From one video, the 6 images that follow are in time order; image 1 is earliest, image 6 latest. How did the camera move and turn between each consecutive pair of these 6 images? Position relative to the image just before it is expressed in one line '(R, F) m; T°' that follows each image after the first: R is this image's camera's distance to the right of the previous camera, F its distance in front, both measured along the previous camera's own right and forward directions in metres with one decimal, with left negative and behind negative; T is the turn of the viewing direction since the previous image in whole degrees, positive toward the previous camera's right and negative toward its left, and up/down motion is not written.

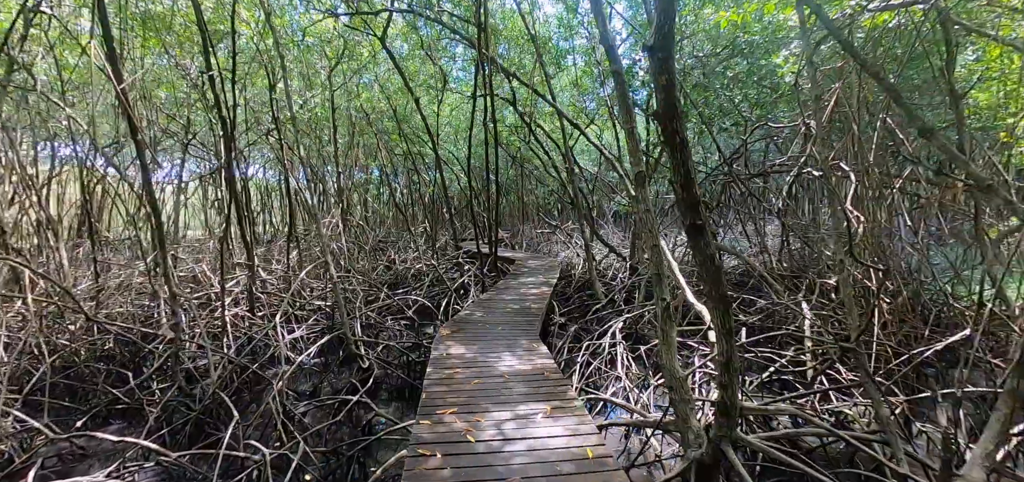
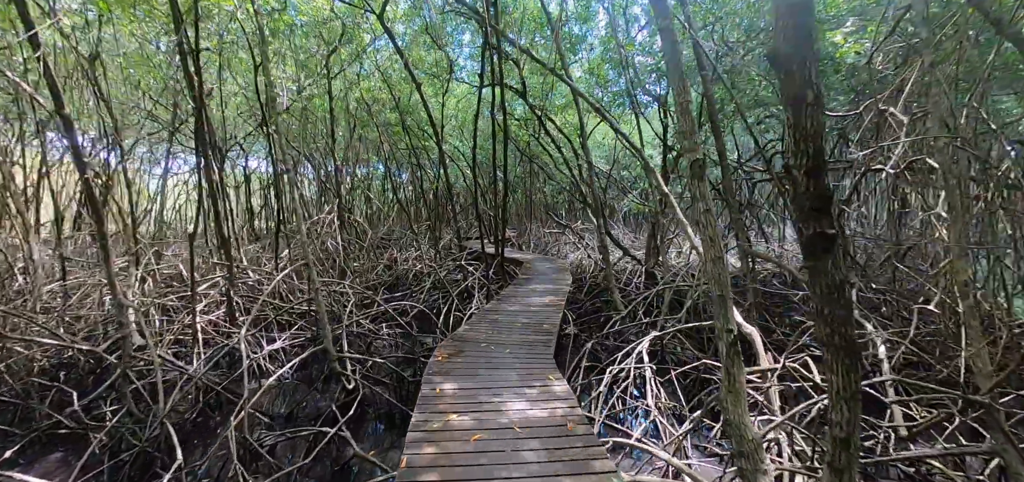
(0.0, +0.6) m; -1°
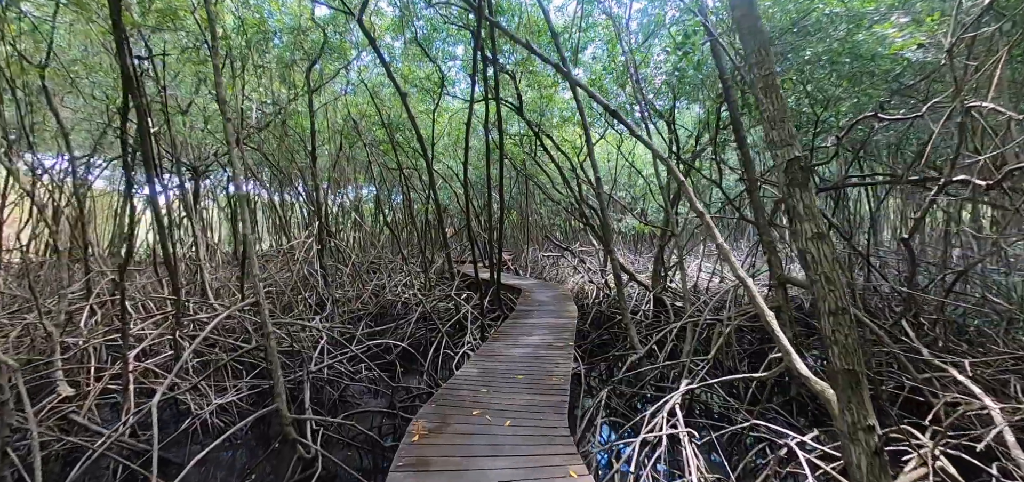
(0.0, +0.6) m; +1°
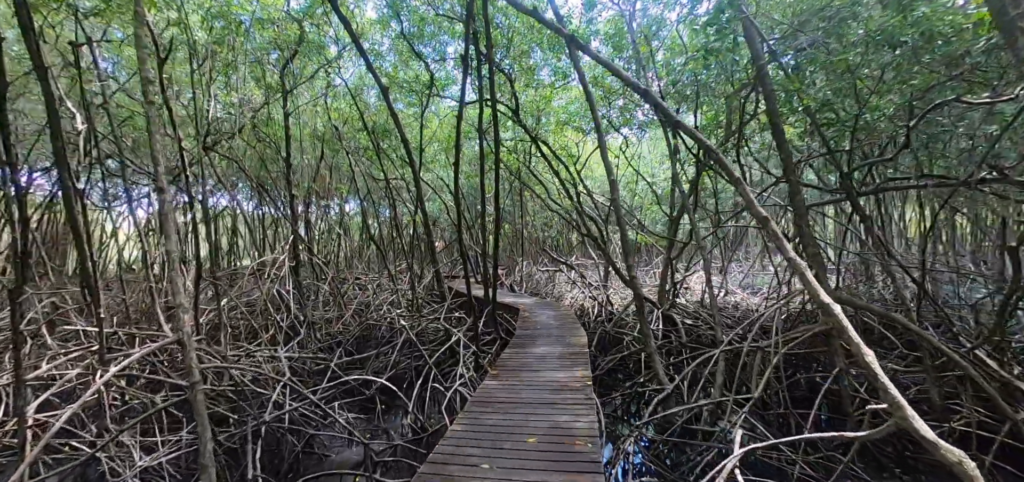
(-0.1, +0.6) m; +1°
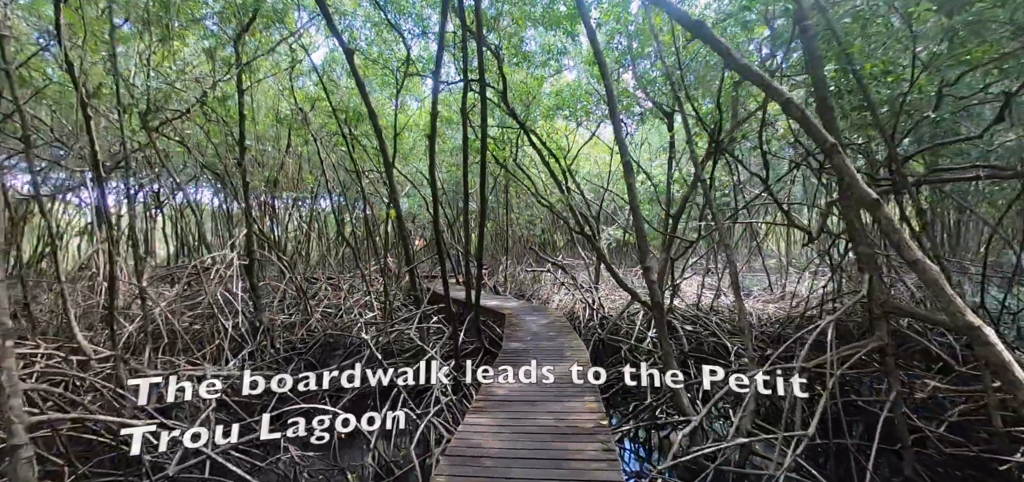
(-0.1, +0.7) m; +2°
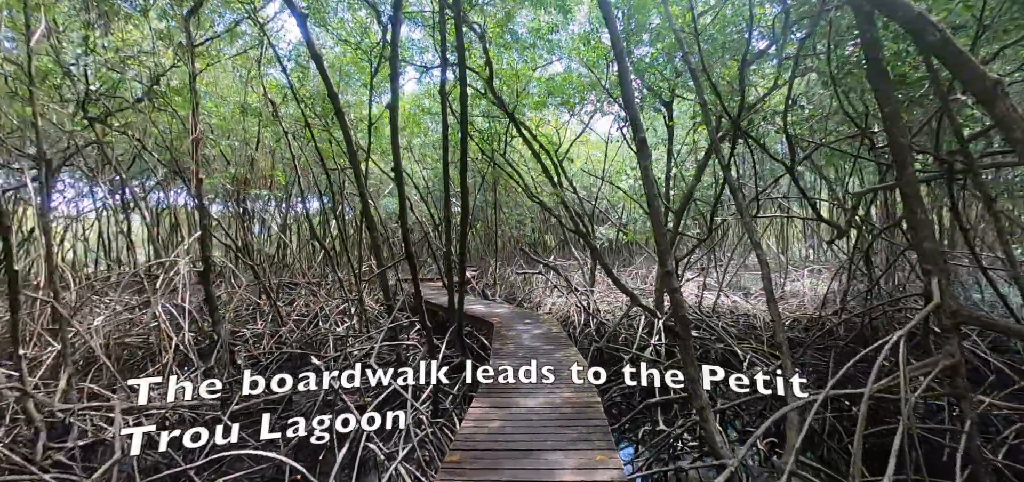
(0.0, +0.5) m; +1°
